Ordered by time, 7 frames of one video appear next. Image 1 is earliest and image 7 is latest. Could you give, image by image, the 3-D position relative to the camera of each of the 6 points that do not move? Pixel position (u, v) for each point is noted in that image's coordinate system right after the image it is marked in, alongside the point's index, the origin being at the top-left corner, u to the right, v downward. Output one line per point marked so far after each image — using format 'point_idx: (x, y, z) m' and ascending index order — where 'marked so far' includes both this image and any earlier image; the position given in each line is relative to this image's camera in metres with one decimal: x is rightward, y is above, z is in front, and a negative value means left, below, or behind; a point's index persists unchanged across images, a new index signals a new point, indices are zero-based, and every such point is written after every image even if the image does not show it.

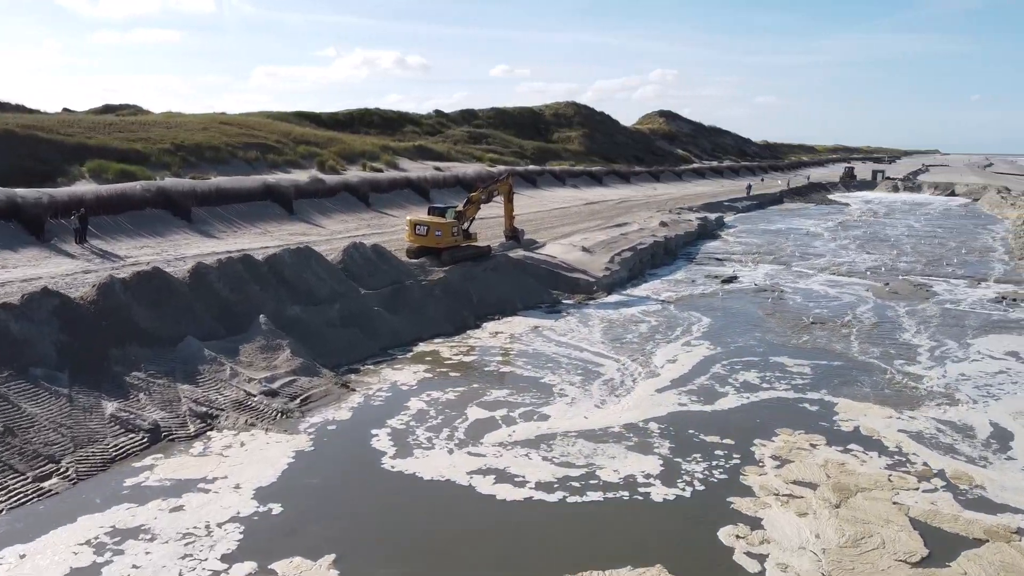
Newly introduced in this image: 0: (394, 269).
0: (-2.0, +0.3, +13.6) m
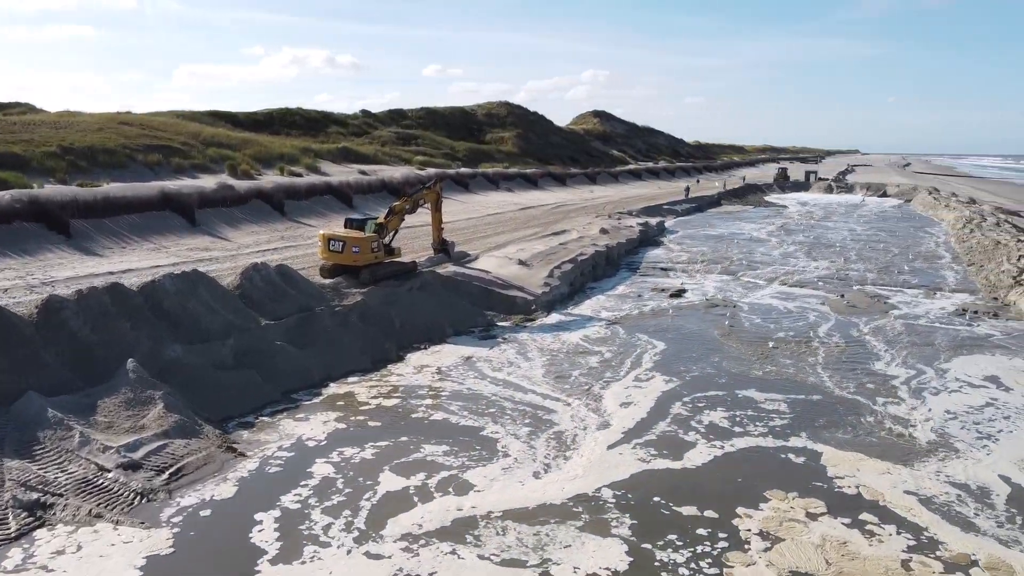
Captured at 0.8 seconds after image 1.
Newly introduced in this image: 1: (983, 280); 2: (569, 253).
0: (-3.1, -0.1, +11.8) m
1: (+10.4, +0.2, +17.8) m
2: (+1.3, +0.8, +18.8) m
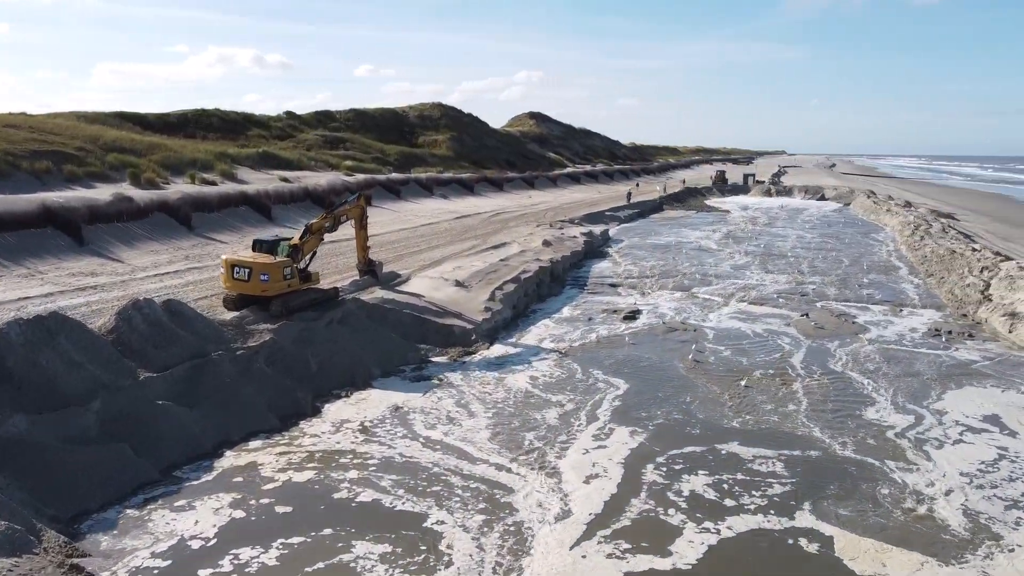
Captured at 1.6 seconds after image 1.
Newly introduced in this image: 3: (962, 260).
0: (-3.8, -0.6, +9.8) m
1: (+9.1, -0.1, +16.9) m
2: (0.0, +0.4, +17.1) m
3: (+10.8, +0.7, +19.4) m
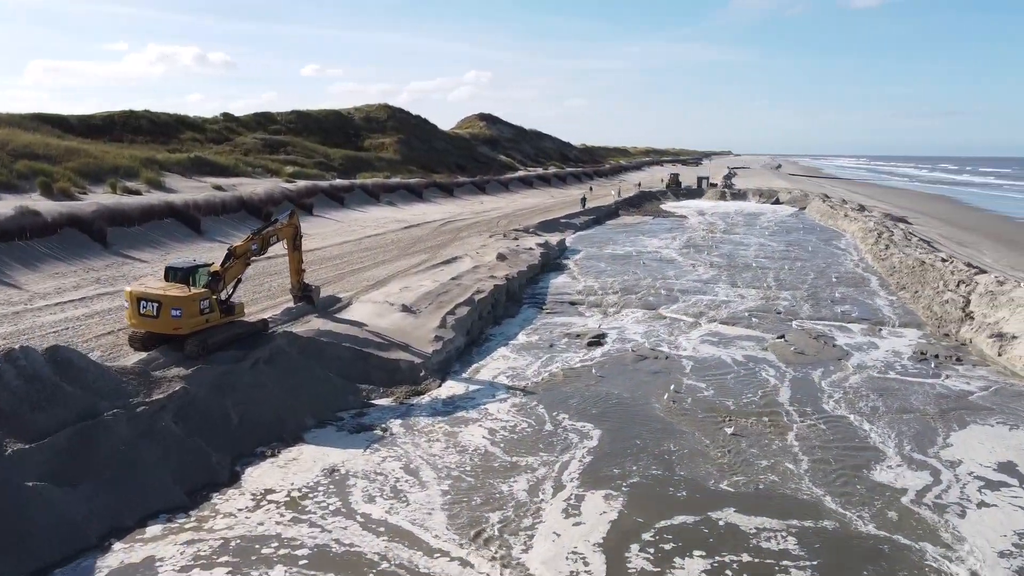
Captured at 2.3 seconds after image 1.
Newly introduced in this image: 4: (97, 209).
0: (-4.3, -1.0, +8.1) m
1: (+8.2, -0.4, +16.0) m
2: (-0.9, 0.0, +15.7) m
3: (+9.8, +0.4, +18.6) m
4: (-8.9, +1.7, +17.4) m
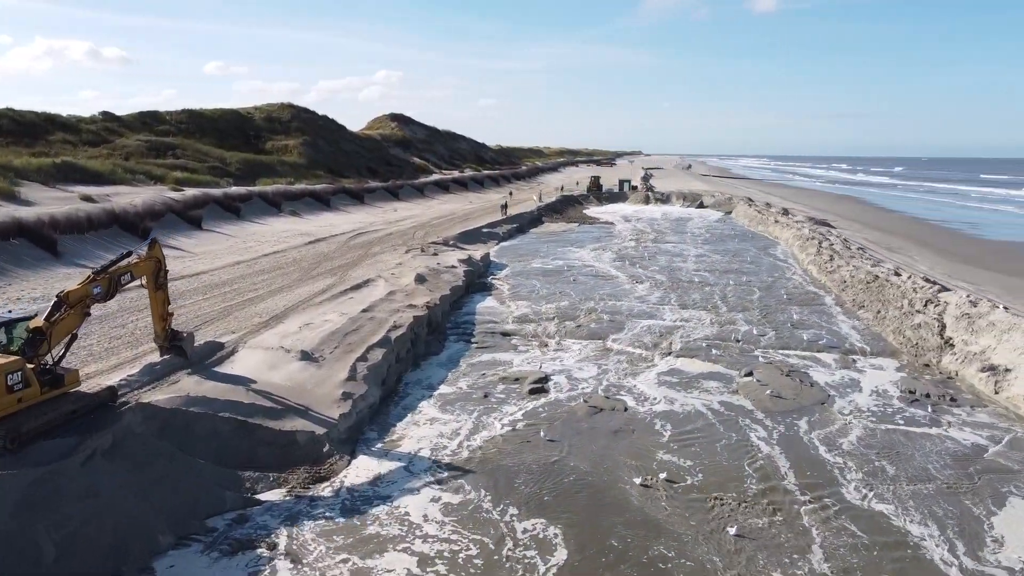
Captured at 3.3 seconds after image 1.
0: (-4.7, -1.6, +5.3) m
1: (+6.9, -0.8, +14.4) m
2: (-2.2, -0.6, +13.1) m
3: (+8.1, 0.0, +17.2) m
4: (-10.4, +1.0, +14.0) m
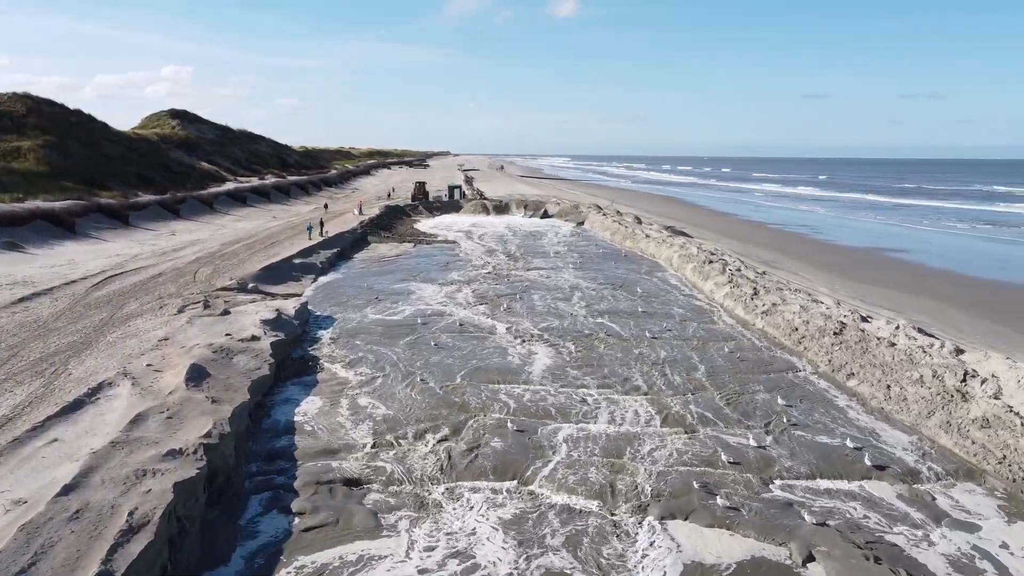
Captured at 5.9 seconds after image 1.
0: (-3.9, -3.0, -2.0) m
1: (+5.3, -1.8, +9.6) m
2: (-3.3, -1.9, +6.2) m
3: (+5.8, -0.9, +12.5) m
4: (-11.5, -0.6, +5.2) m
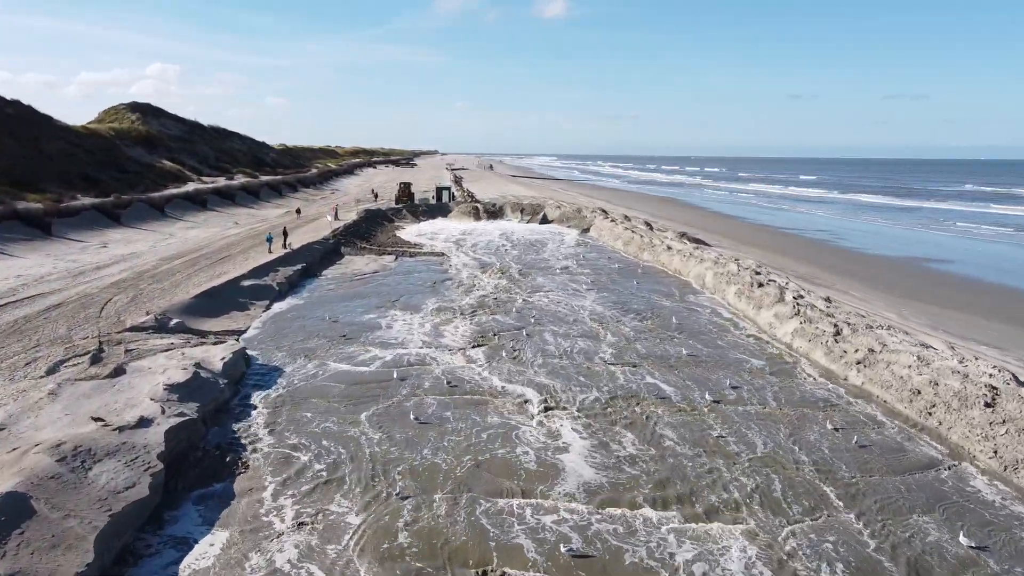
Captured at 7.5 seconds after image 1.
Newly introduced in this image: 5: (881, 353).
0: (-3.5, -3.6, -6.3) m
1: (+5.5, -2.4, +5.4) m
2: (-3.0, -2.5, +1.9) m
3: (+6.0, -1.5, +8.4) m
4: (-11.2, -1.3, +0.8) m
5: (+5.5, -0.9, +11.9) m
